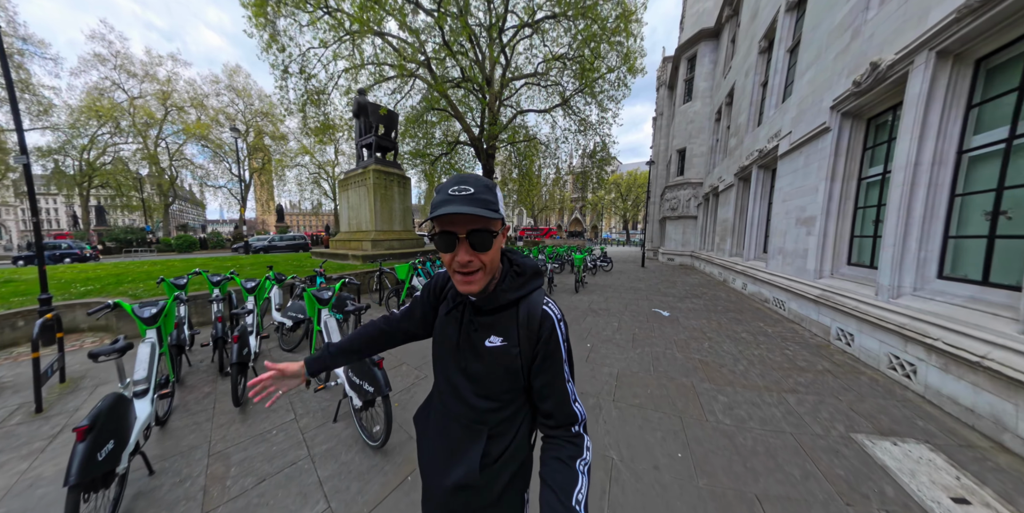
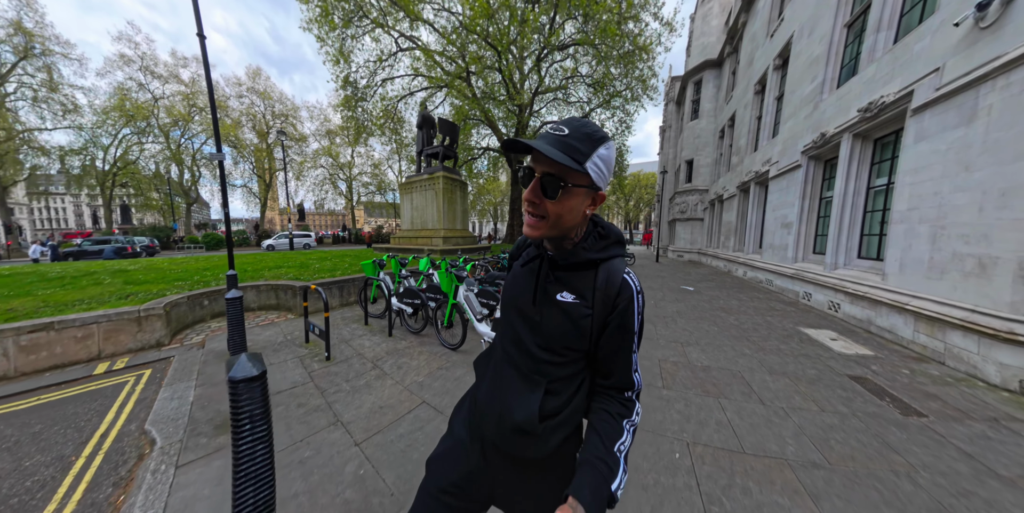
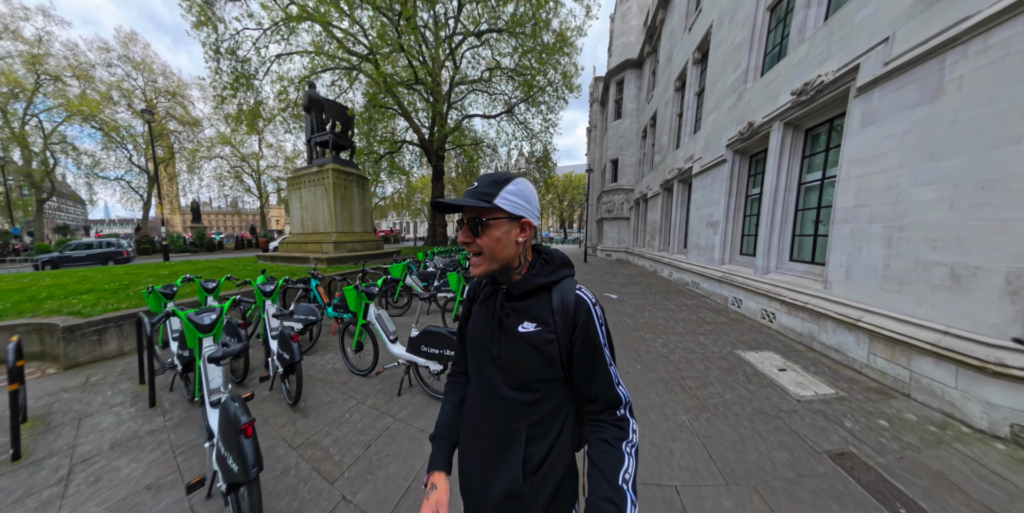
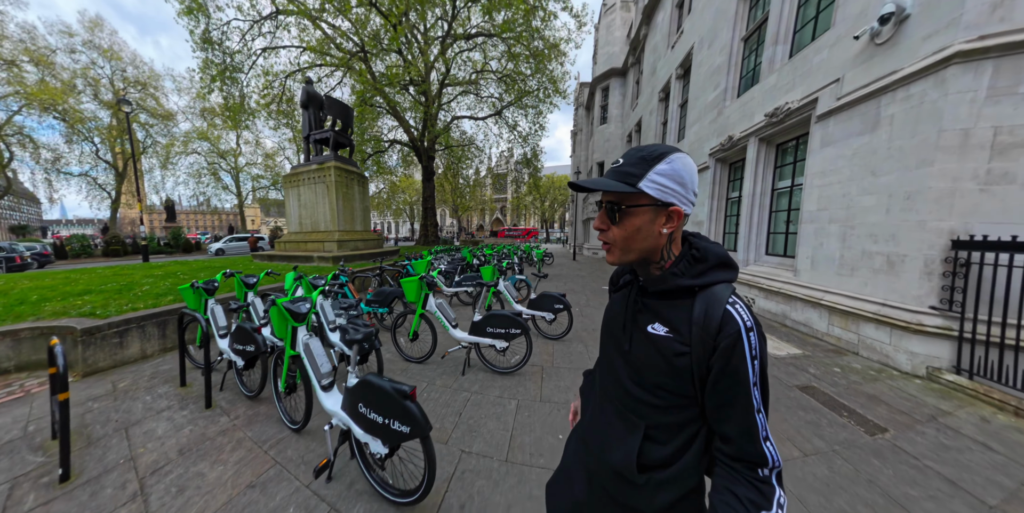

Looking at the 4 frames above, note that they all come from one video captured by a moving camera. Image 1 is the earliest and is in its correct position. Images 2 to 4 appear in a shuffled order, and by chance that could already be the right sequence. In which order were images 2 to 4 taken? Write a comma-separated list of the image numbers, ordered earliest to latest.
3, 4, 2
